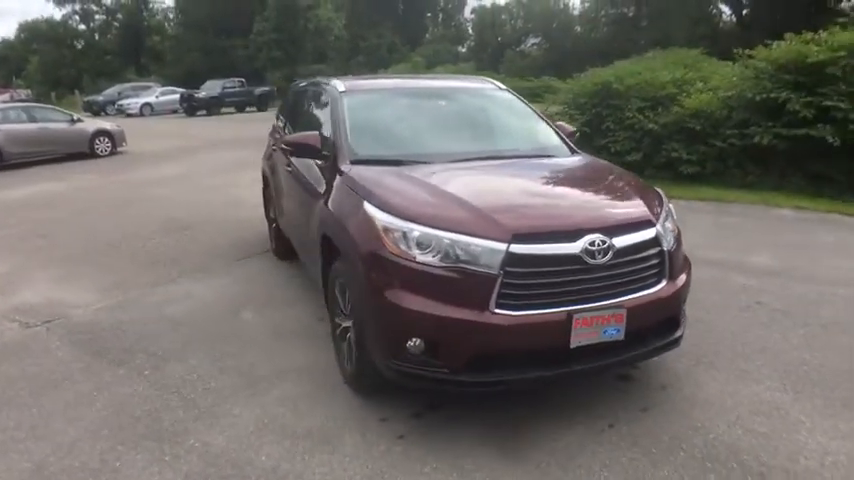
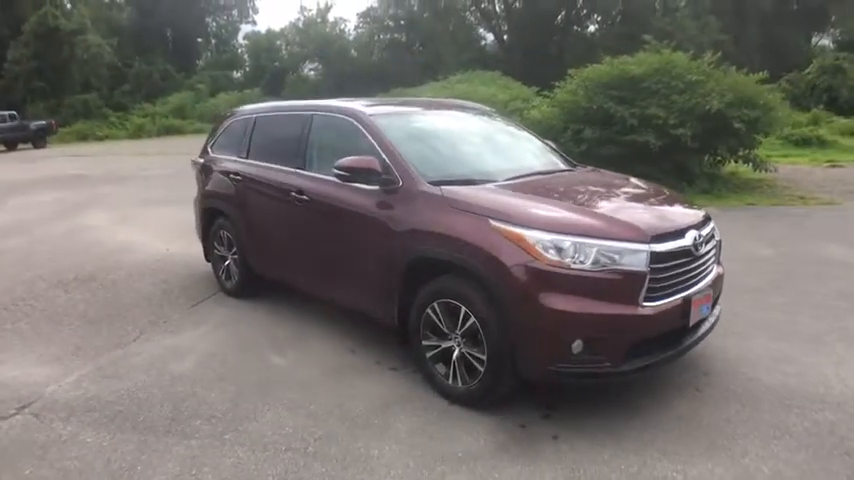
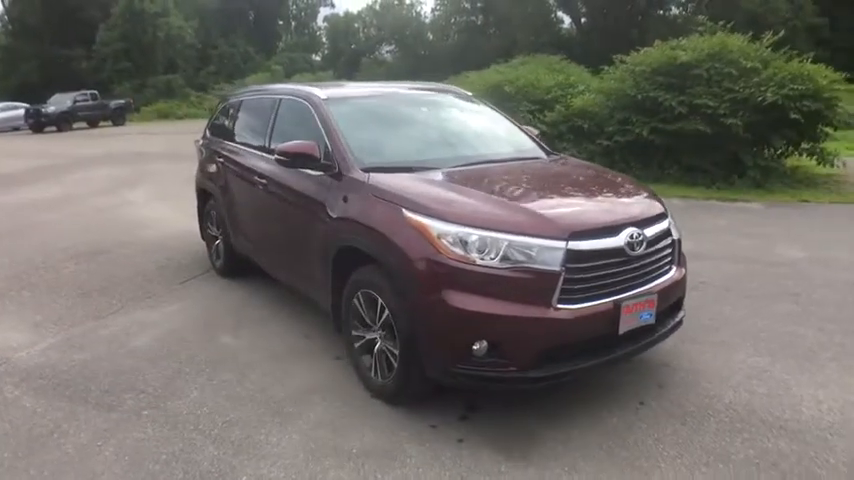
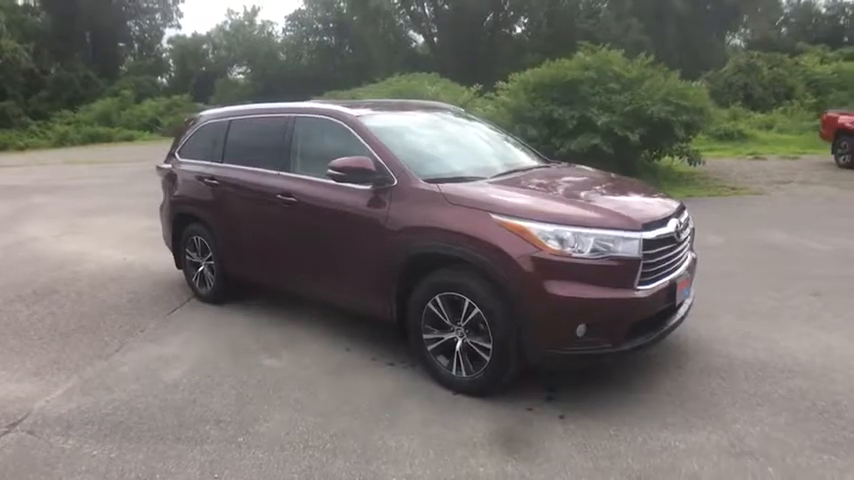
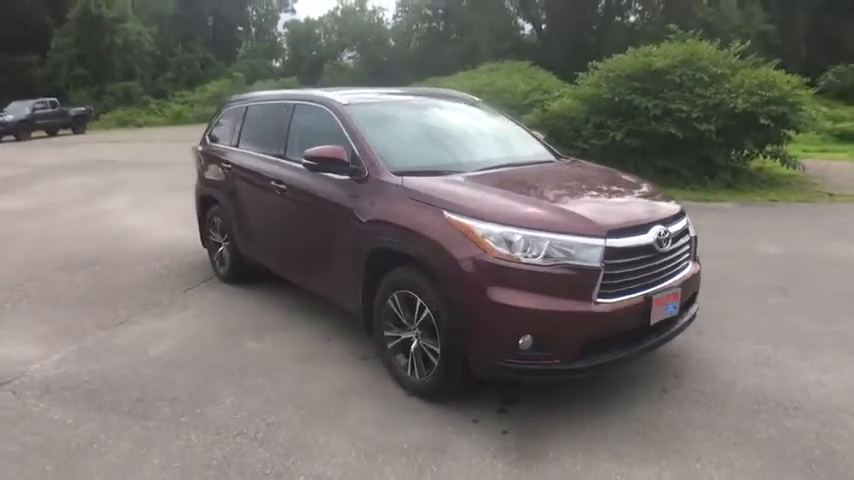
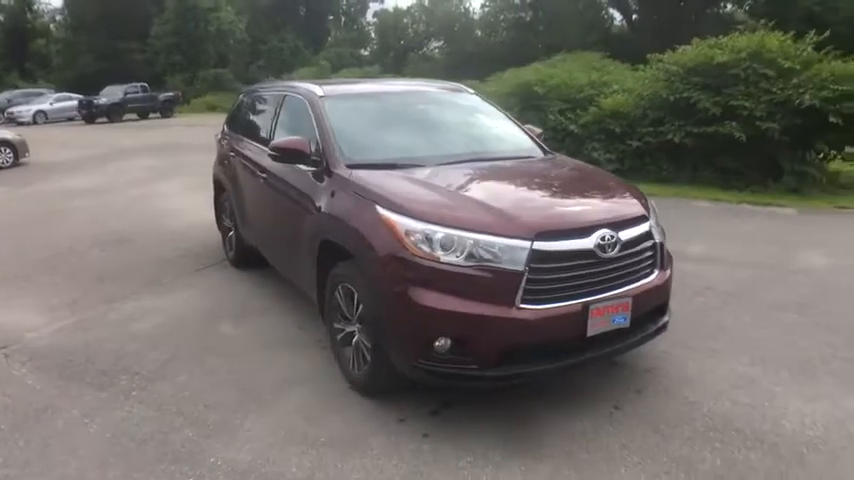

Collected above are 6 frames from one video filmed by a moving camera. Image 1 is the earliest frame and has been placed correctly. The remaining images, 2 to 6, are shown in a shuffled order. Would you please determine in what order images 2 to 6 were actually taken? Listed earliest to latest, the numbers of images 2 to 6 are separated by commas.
6, 3, 5, 2, 4
